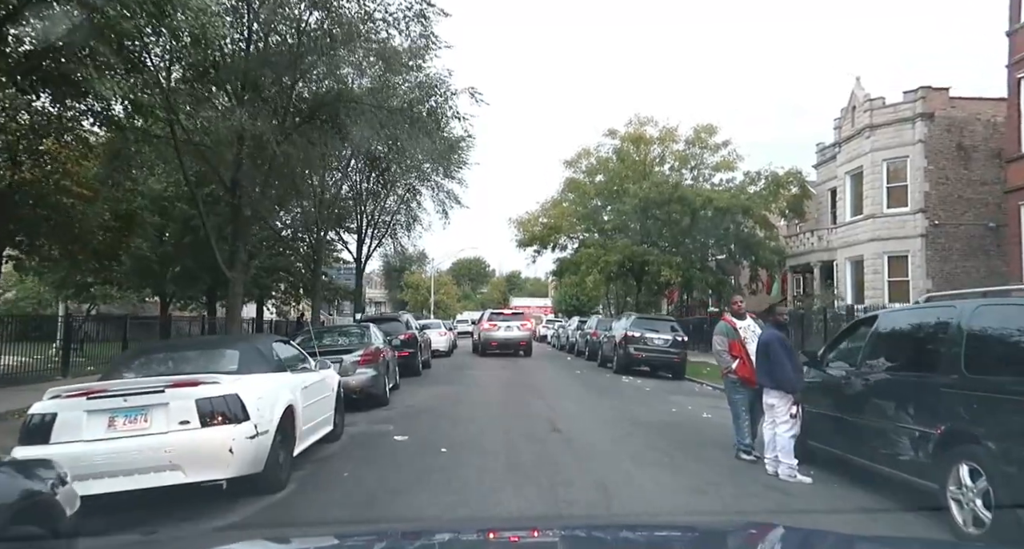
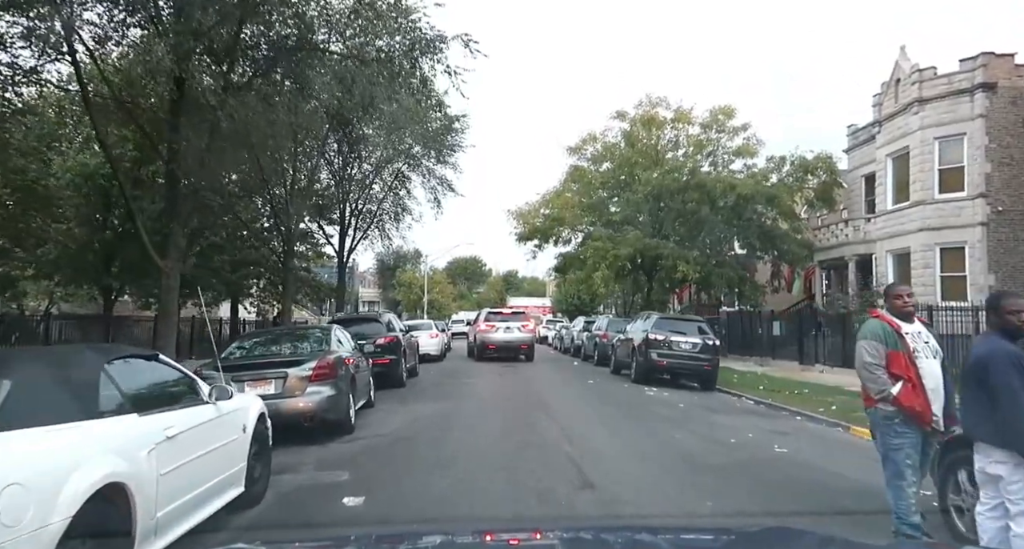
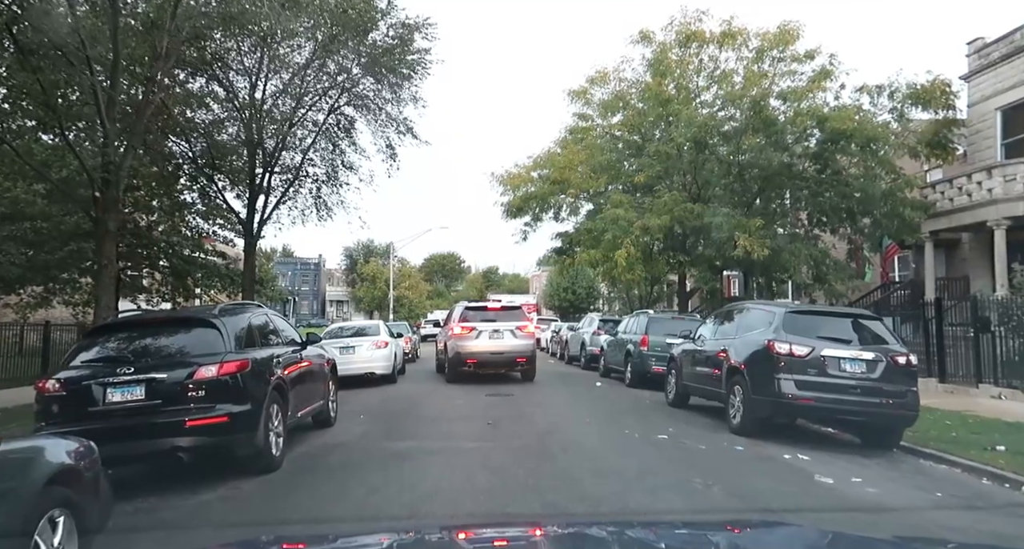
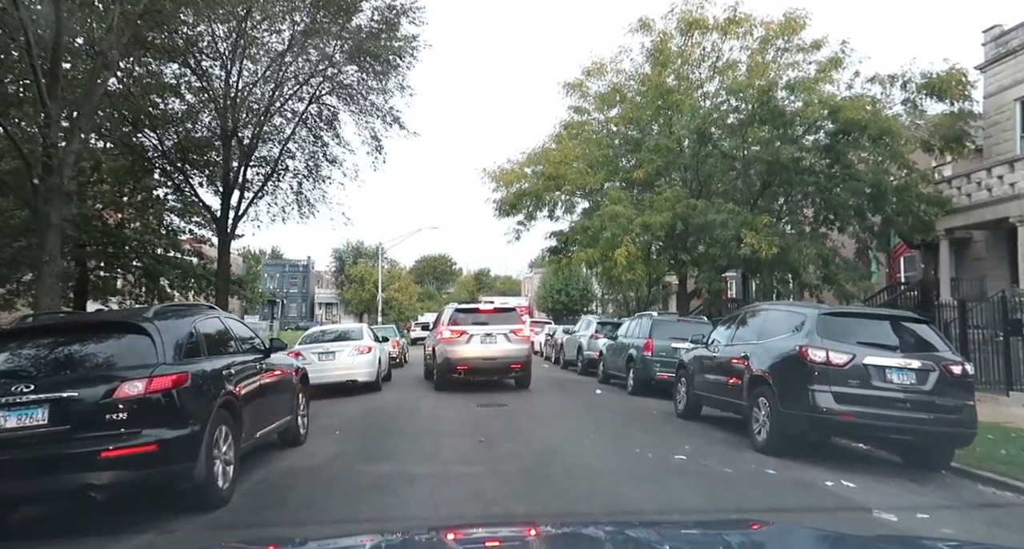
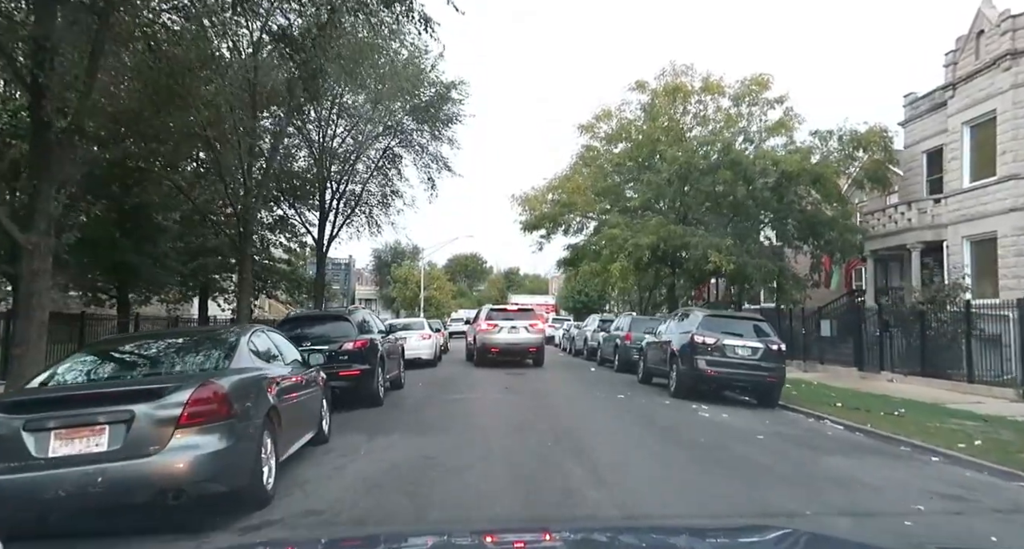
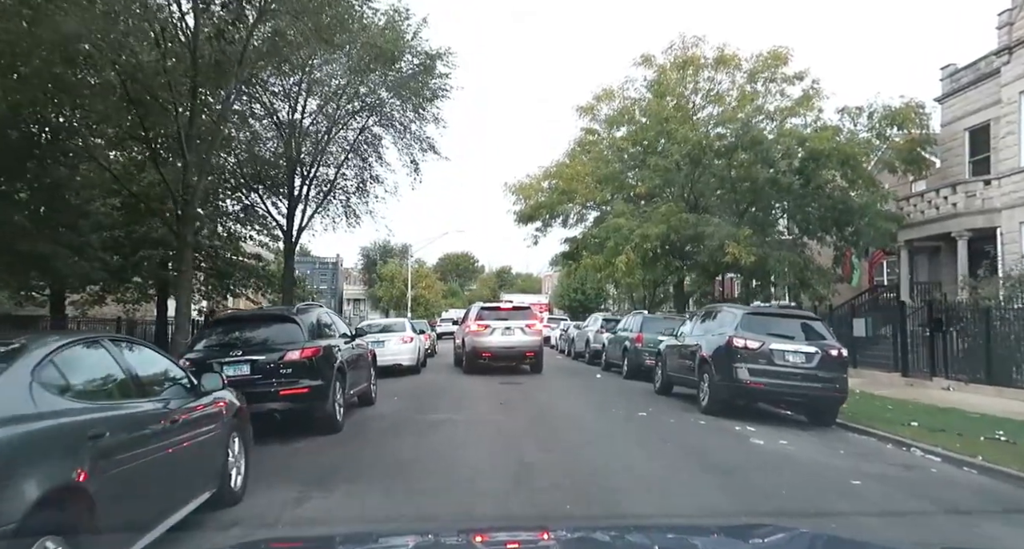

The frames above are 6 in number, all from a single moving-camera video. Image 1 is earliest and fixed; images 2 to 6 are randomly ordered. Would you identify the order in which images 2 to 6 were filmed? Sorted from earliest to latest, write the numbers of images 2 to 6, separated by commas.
2, 5, 6, 3, 4
